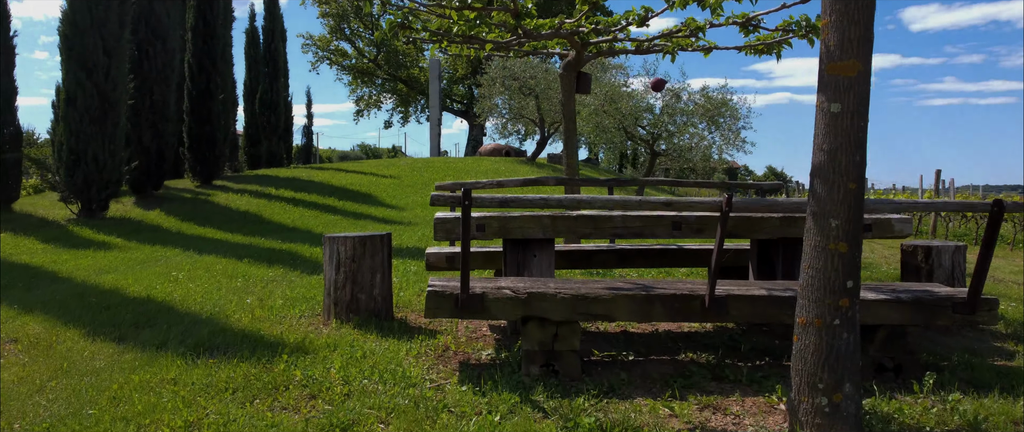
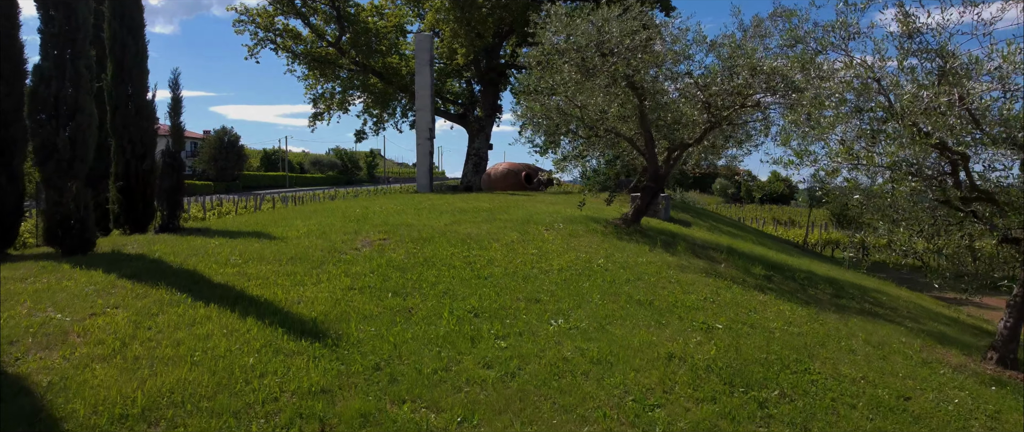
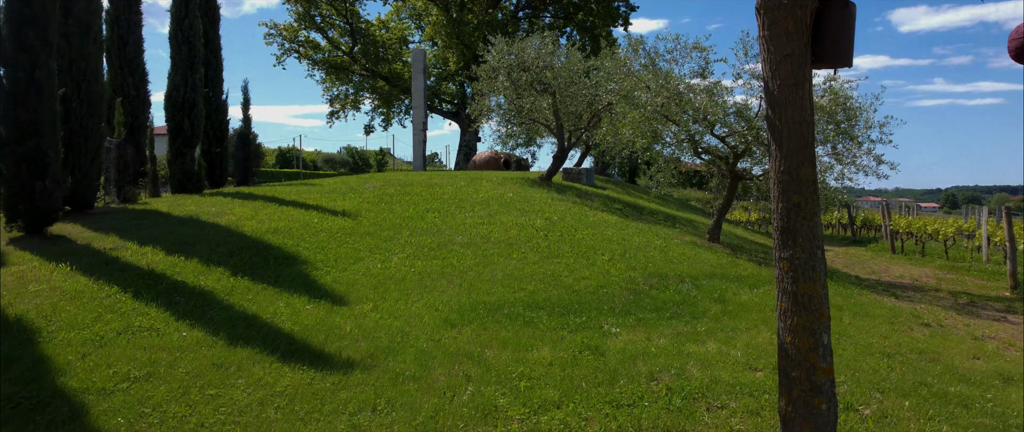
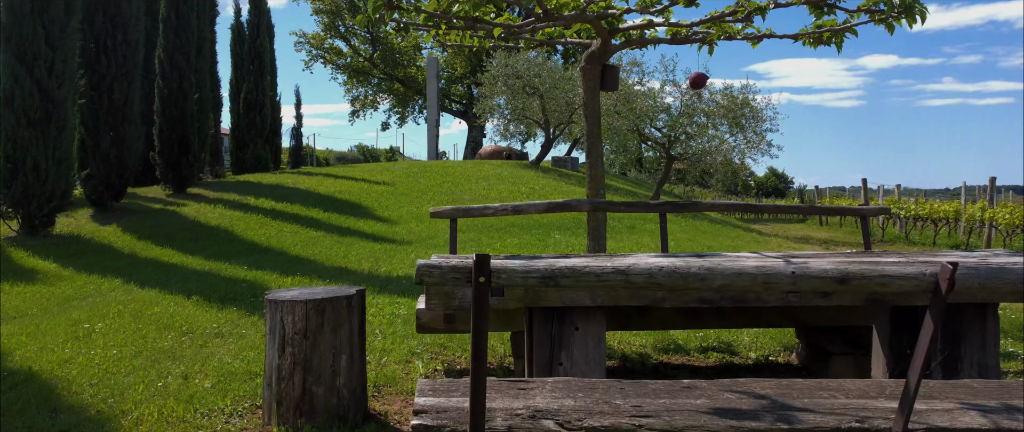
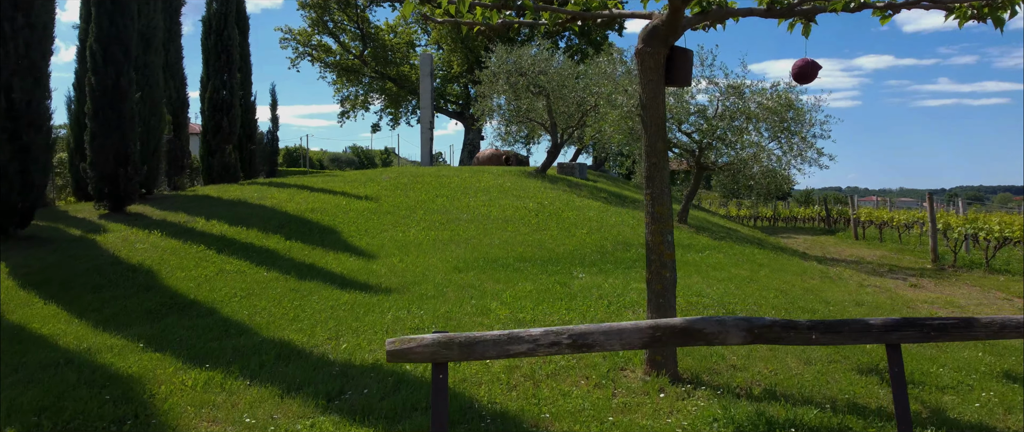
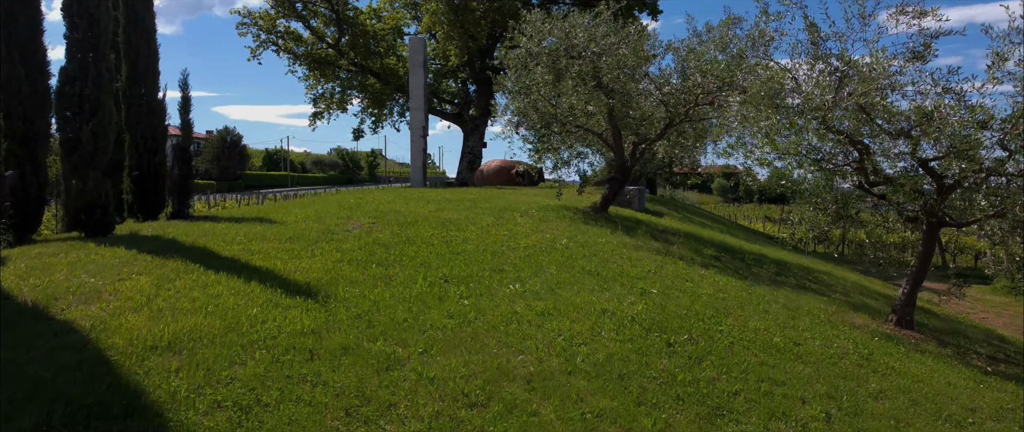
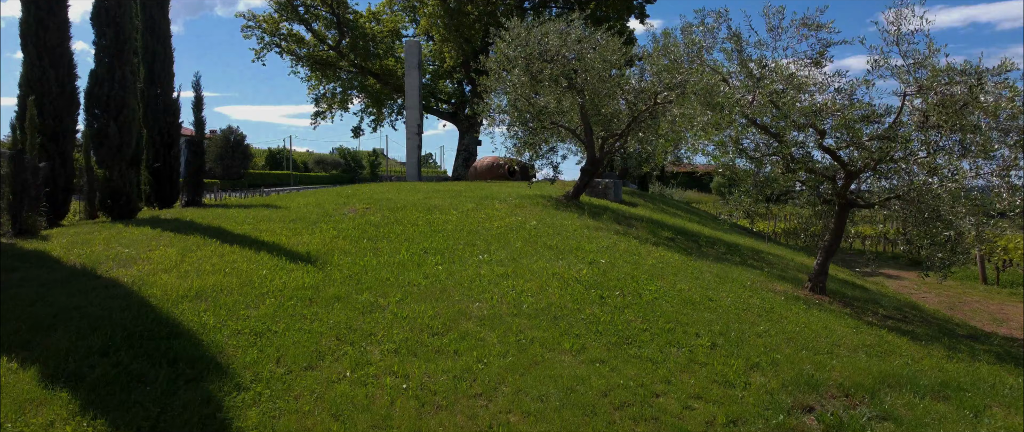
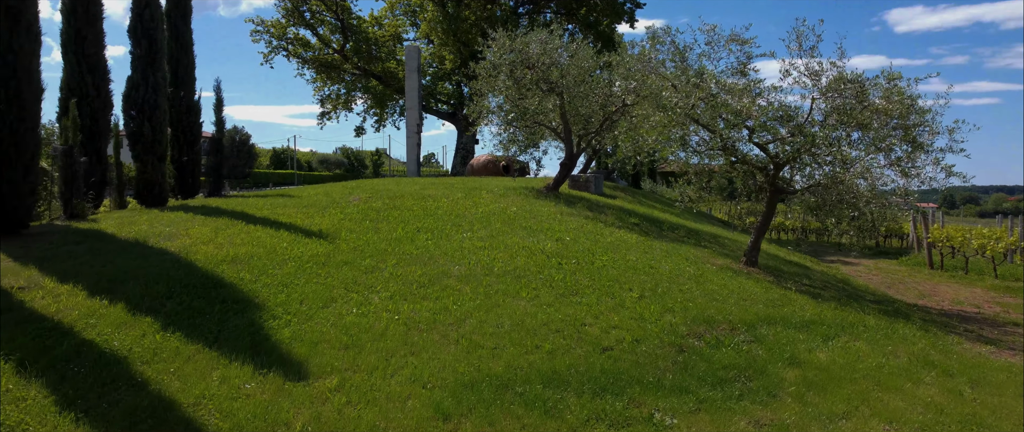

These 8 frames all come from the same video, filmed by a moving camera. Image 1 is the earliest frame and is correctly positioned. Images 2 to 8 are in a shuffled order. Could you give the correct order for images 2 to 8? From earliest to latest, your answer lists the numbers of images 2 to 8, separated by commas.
4, 5, 3, 8, 7, 6, 2
